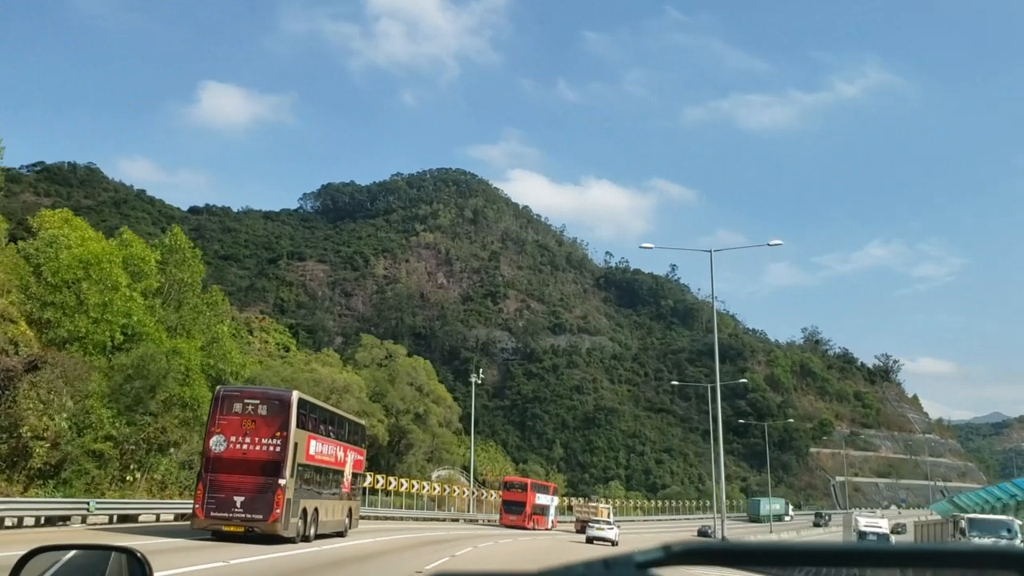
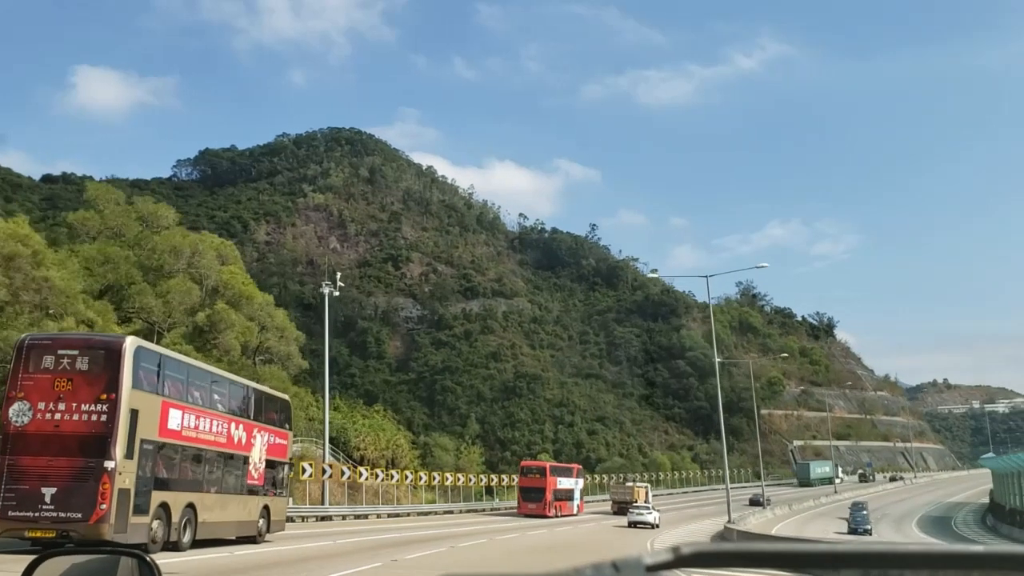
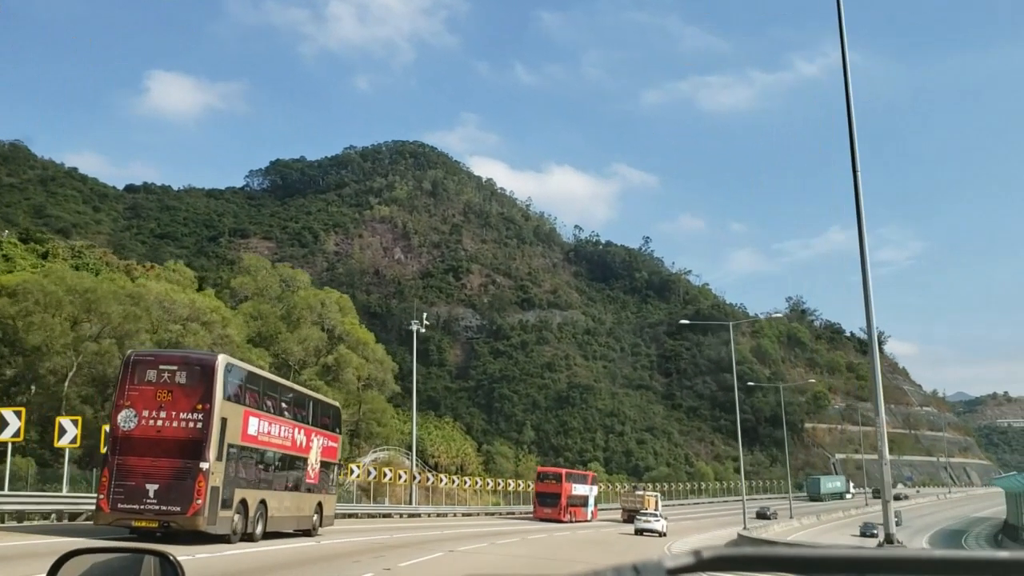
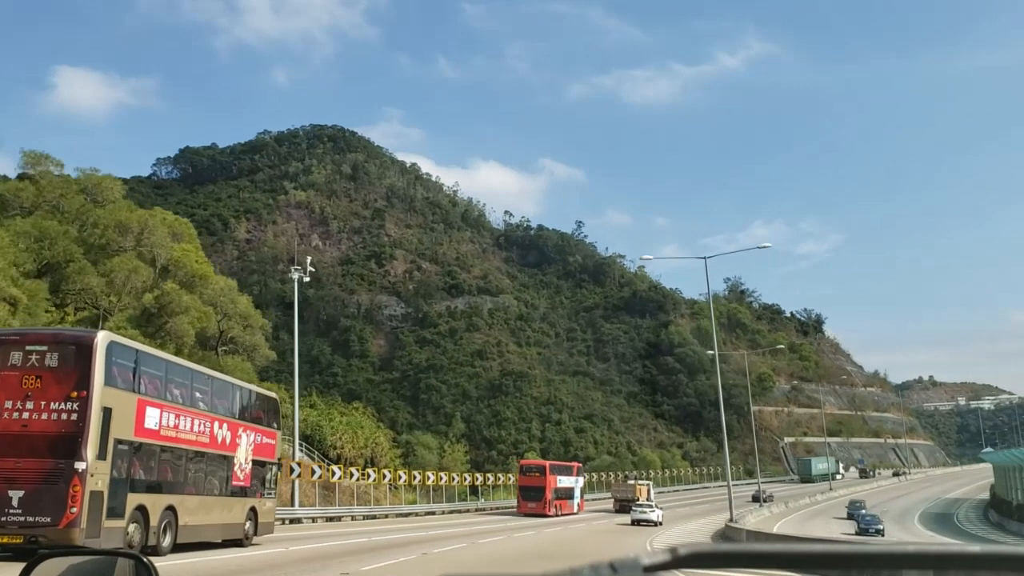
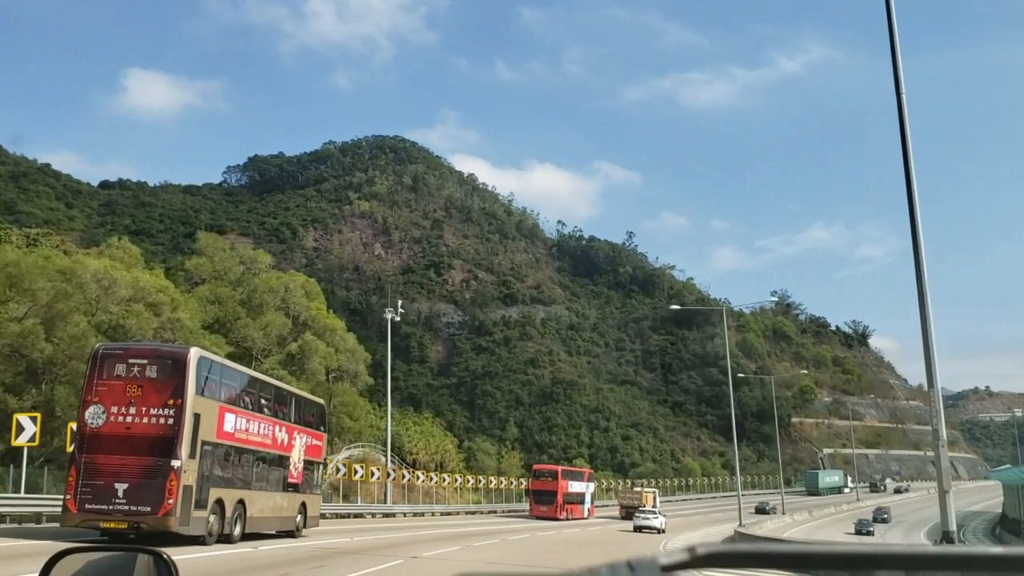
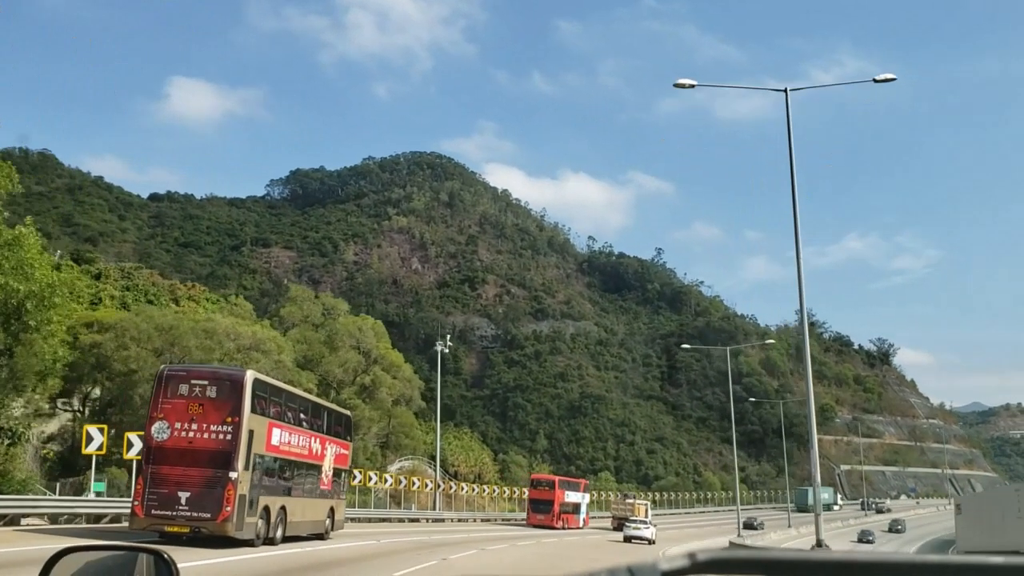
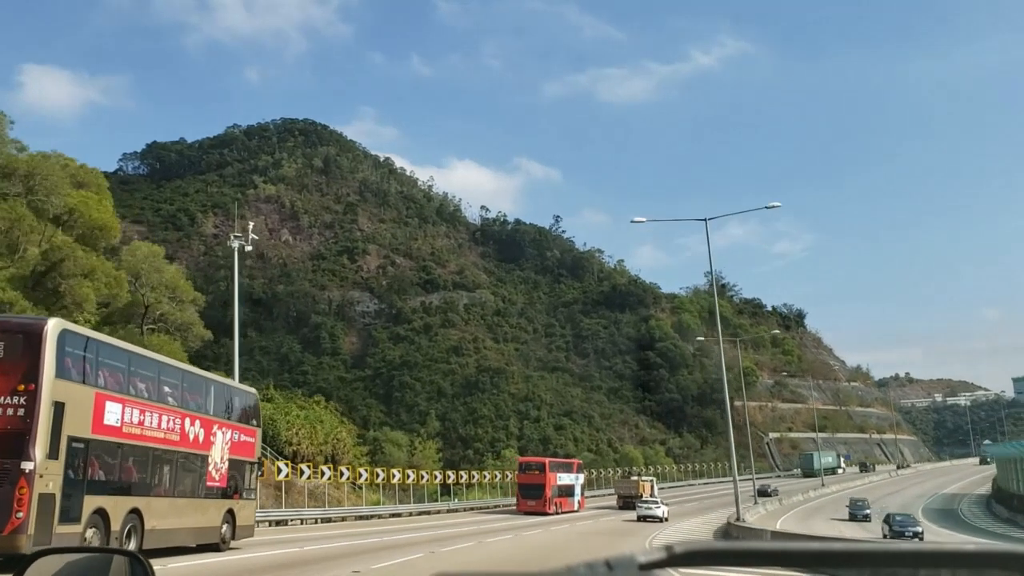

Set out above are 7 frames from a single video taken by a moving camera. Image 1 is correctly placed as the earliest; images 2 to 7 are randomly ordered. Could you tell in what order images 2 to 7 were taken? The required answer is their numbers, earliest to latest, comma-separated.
6, 3, 5, 2, 4, 7
